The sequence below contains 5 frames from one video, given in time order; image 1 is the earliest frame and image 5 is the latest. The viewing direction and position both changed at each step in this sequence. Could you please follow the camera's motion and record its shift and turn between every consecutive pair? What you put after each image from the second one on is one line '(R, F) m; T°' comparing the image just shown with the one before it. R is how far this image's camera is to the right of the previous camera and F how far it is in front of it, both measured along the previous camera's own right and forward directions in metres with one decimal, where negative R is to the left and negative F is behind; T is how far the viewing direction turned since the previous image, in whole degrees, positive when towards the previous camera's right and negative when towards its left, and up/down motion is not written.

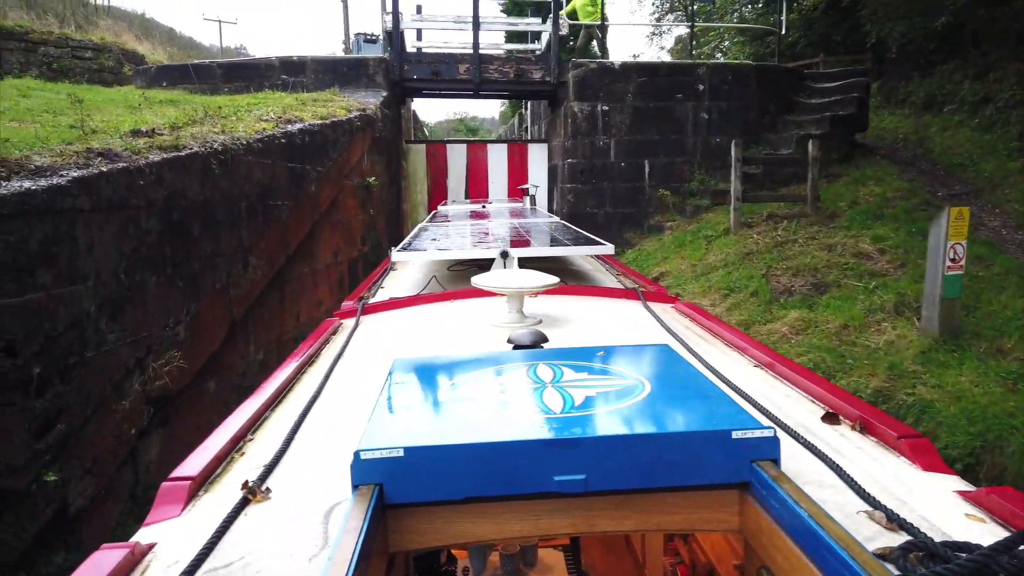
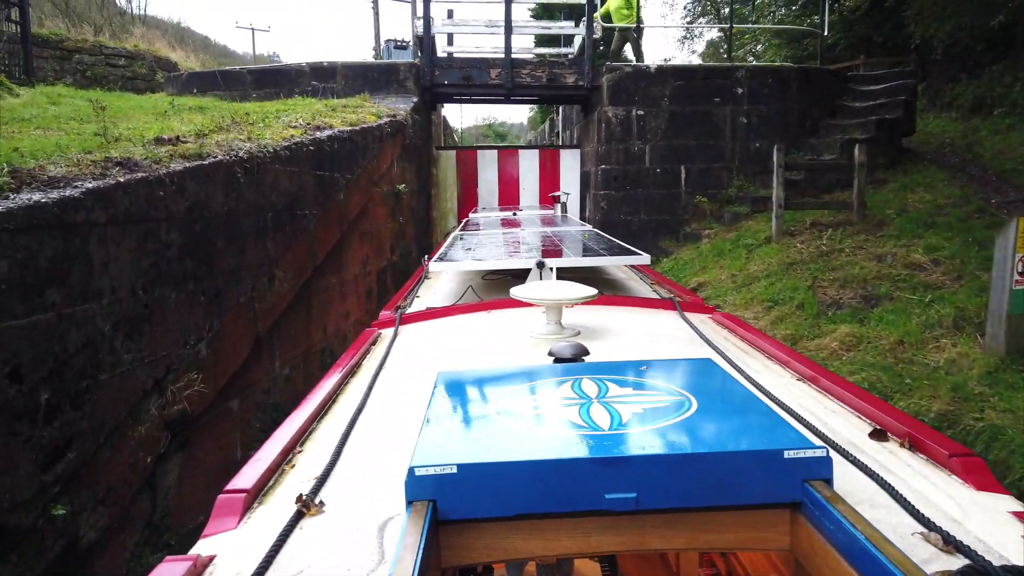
(0.0, +0.2) m; -2°
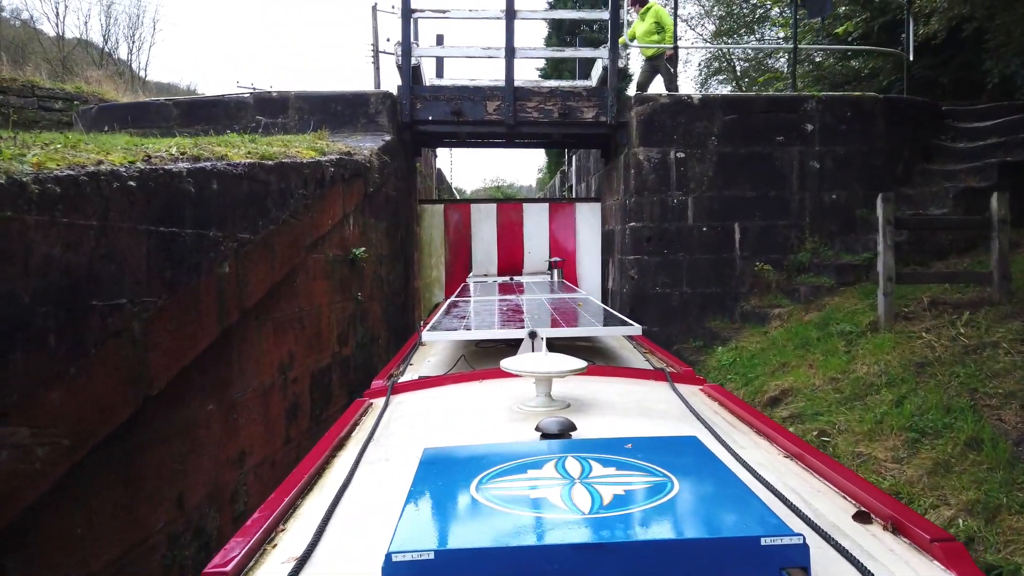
(+0.1, +2.3) m; -1°
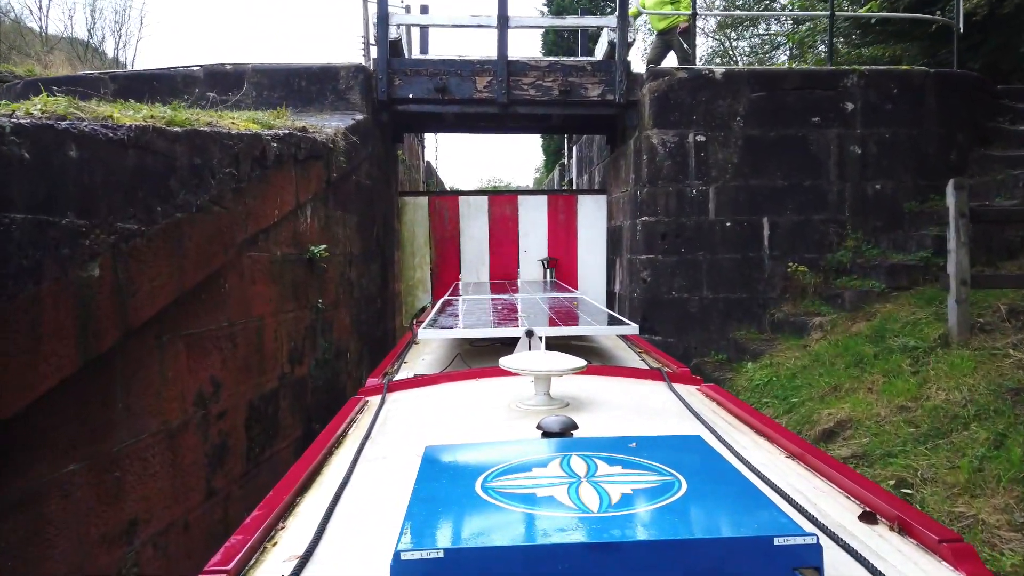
(0.0, +1.0) m; 0°
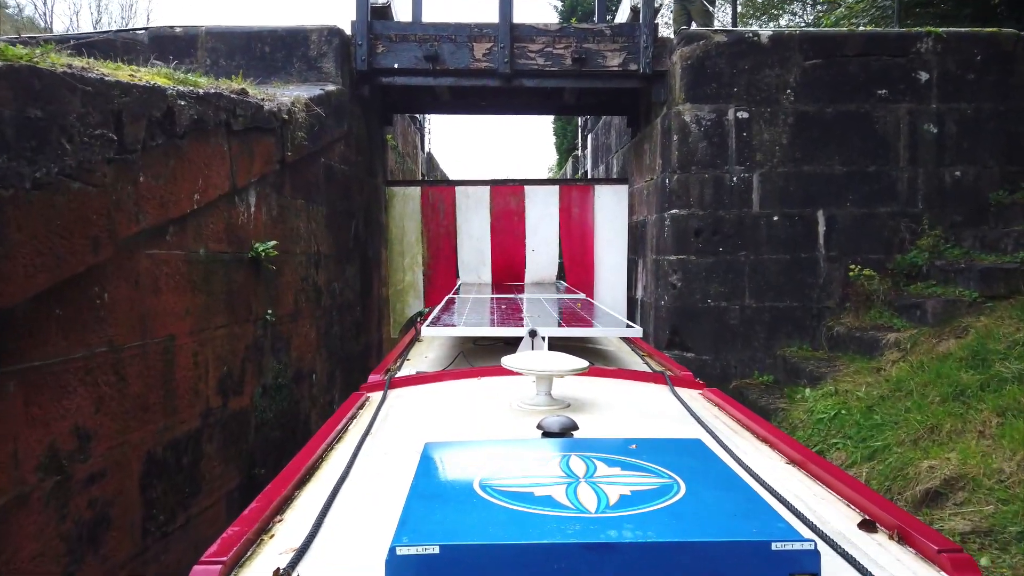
(+0.1, +1.0) m; -1°
